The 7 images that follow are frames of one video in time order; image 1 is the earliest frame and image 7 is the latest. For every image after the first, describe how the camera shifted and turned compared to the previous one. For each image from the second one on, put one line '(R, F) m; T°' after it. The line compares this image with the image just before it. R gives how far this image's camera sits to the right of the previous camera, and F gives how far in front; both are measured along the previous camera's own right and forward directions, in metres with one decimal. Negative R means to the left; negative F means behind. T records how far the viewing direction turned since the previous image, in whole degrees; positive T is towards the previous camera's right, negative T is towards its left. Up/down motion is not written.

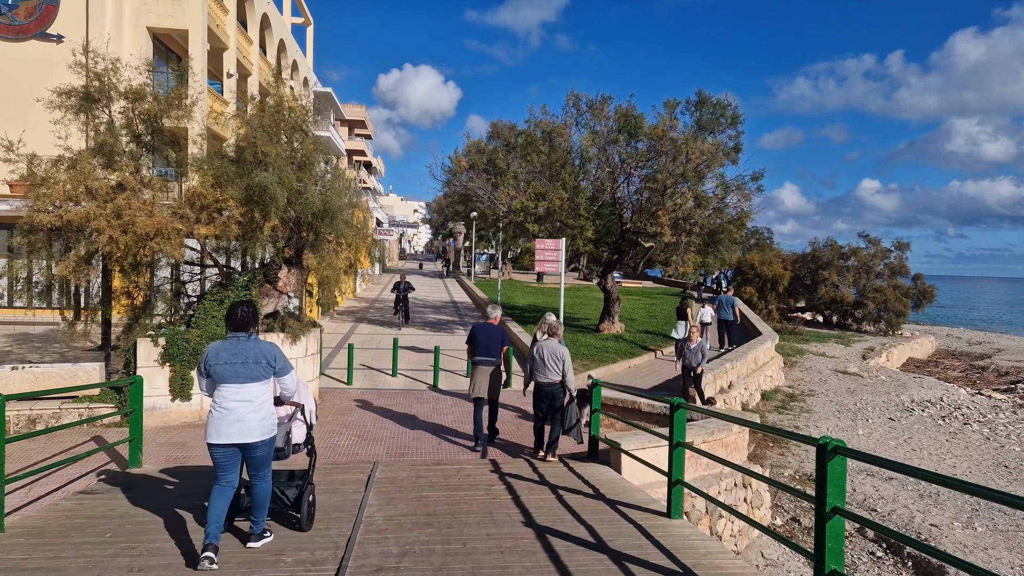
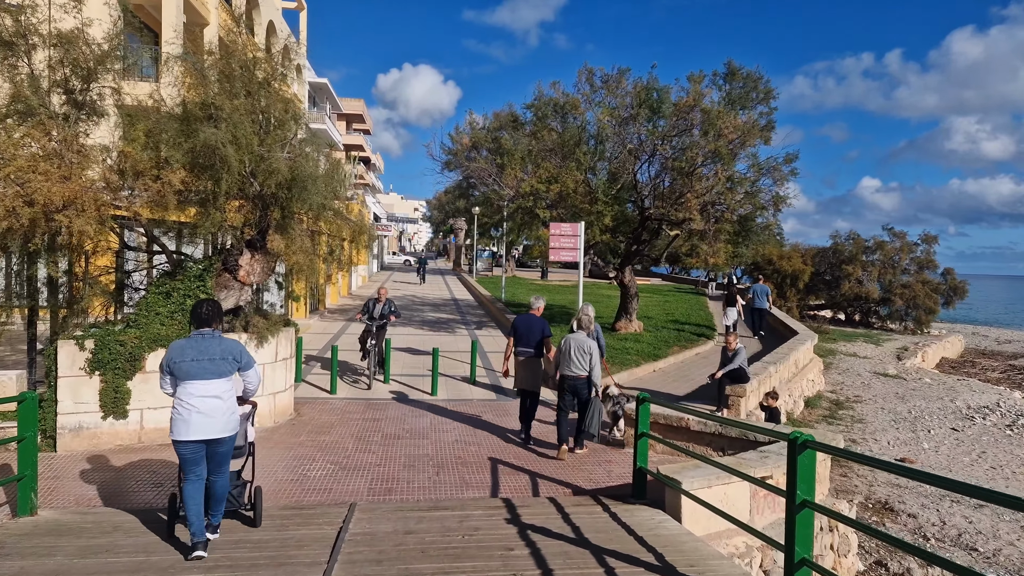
(-0.4, +1.7) m; 0°
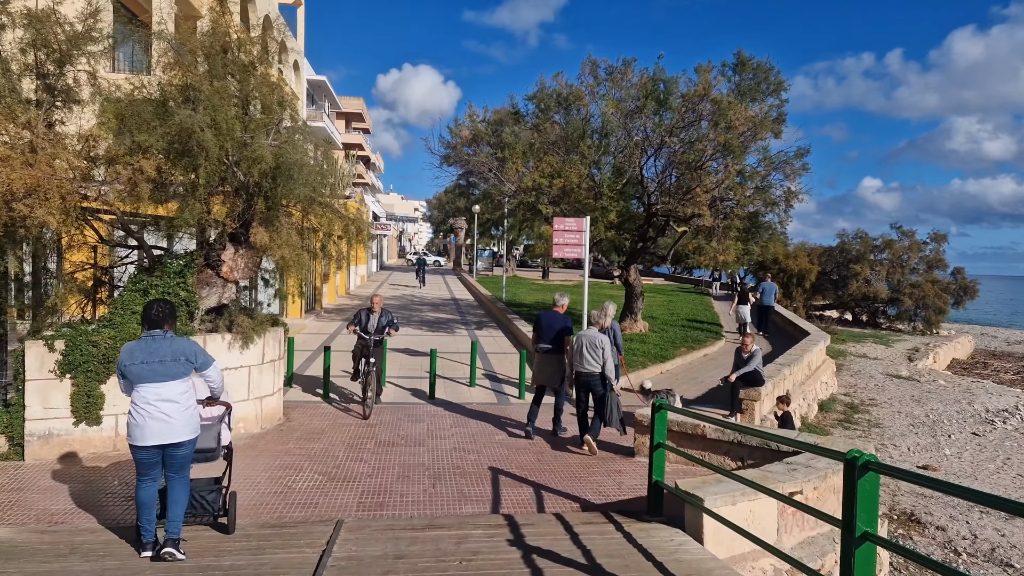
(0.0, +0.5) m; 0°
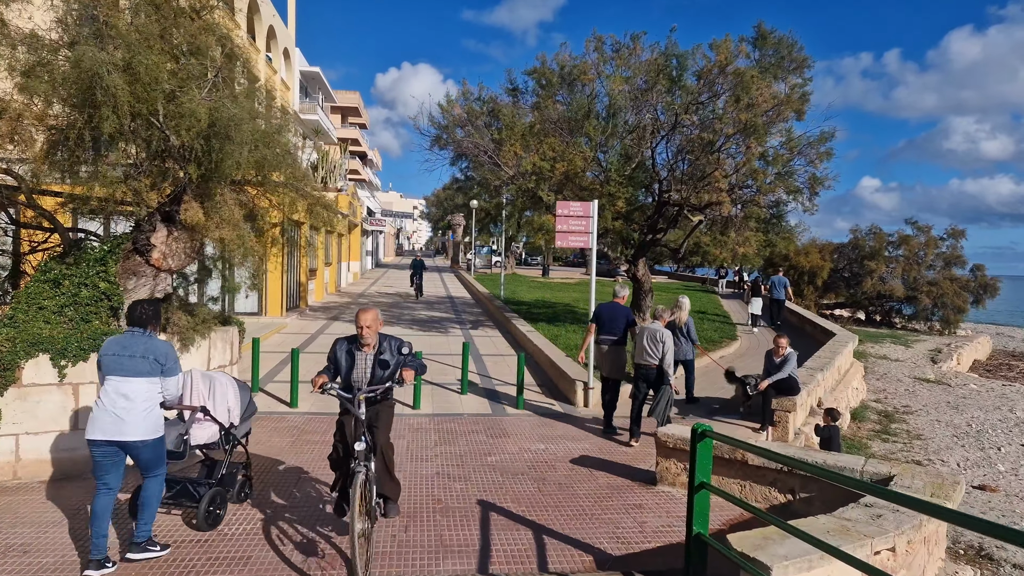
(+0.1, +1.2) m; 0°
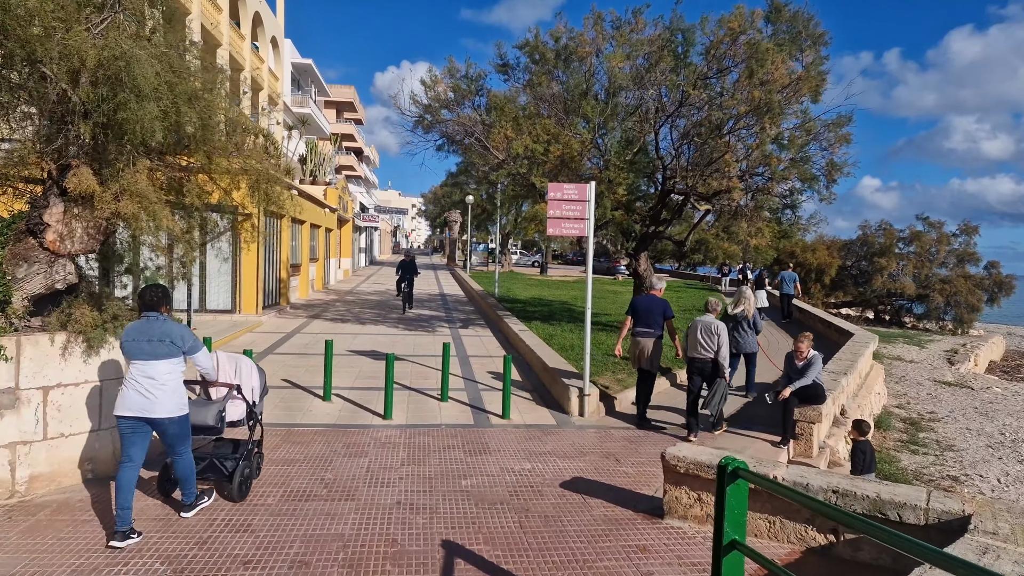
(+0.4, +1.0) m; 0°
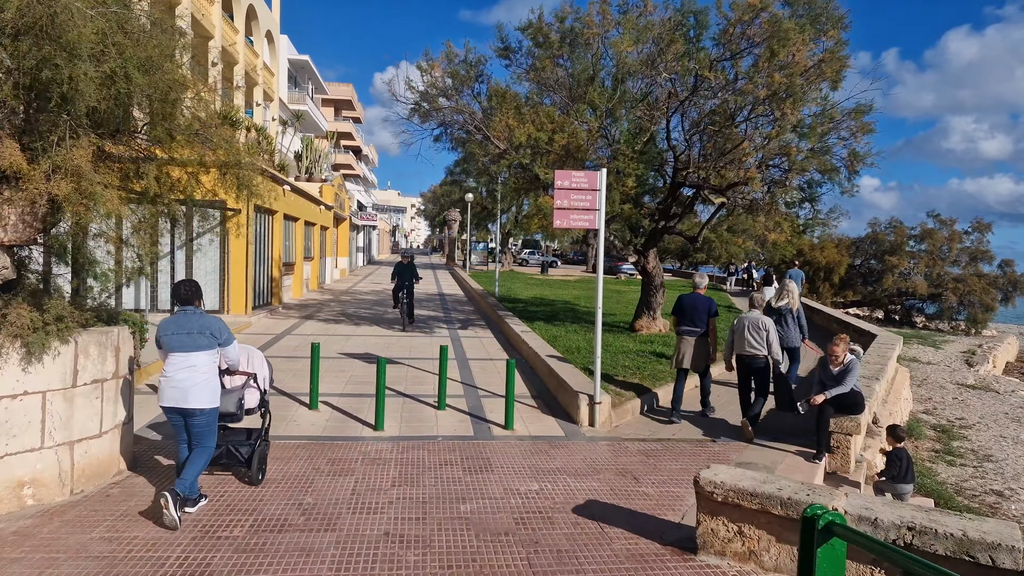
(-0.1, +0.7) m; 0°
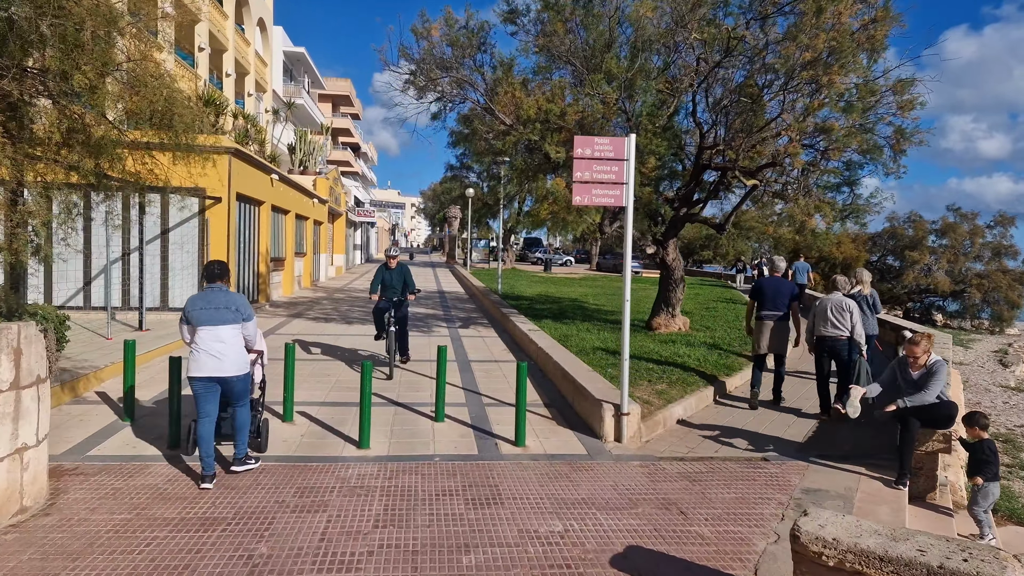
(-0.2, +1.1) m; 0°
